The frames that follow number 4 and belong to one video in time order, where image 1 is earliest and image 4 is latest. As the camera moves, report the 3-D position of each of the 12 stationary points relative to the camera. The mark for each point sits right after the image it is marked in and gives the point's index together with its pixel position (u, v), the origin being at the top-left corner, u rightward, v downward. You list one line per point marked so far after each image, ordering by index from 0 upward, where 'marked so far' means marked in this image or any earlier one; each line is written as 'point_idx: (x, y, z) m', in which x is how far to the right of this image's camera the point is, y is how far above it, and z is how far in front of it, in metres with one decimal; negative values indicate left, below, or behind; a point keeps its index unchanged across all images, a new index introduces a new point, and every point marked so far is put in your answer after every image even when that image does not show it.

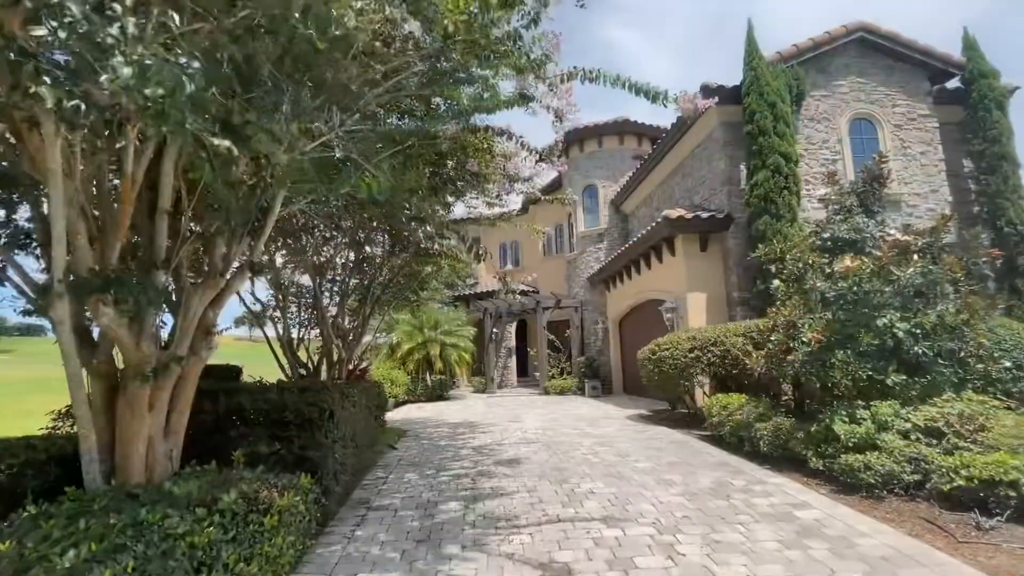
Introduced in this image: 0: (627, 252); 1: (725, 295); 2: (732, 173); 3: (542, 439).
0: (+3.6, +1.1, +16.5) m
1: (+5.6, -0.2, +13.6) m
2: (+5.8, +3.0, +13.4) m
3: (+0.6, -2.9, +9.8) m
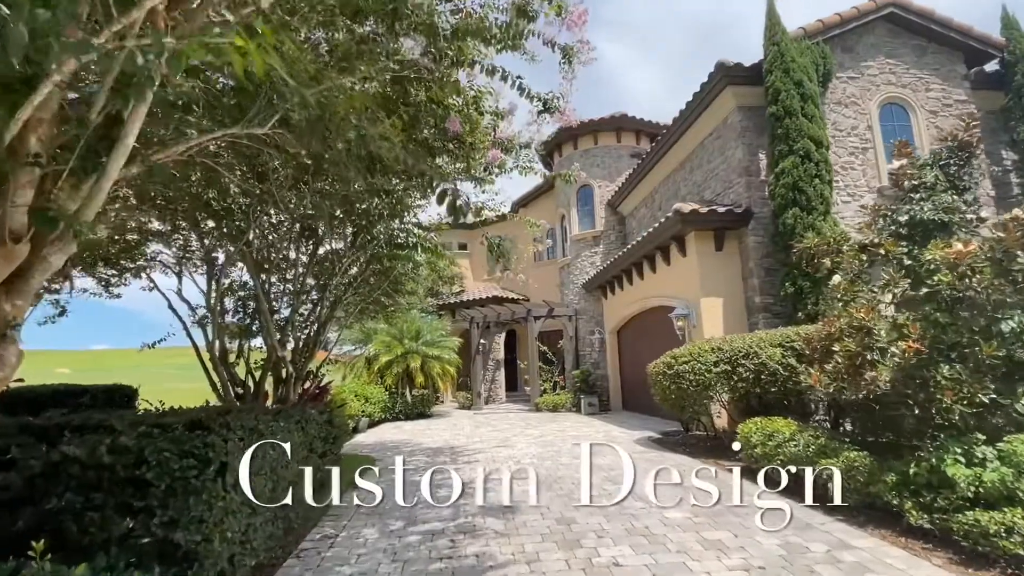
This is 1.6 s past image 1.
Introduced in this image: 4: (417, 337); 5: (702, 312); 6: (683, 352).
0: (+3.3, +1.0, +14.9) m
1: (+5.4, -0.3, +12.0) m
2: (+5.5, +2.9, +11.9) m
3: (+0.4, -2.9, +8.0) m
4: (-3.4, -1.8, +18.6) m
5: (+4.4, -0.6, +11.9) m
6: (+3.1, -1.2, +9.4) m
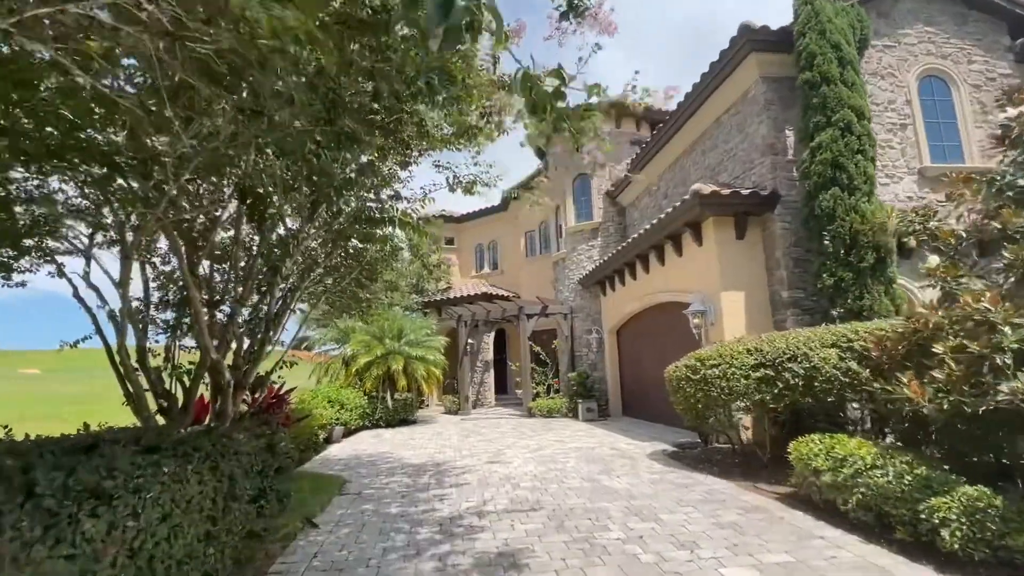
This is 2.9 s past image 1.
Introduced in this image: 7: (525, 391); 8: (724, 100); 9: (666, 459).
0: (+3.2, +1.1, +13.4) m
1: (+5.3, -0.1, +10.6) m
2: (+5.4, +3.0, +10.5) m
3: (+0.4, -2.7, +6.5) m
4: (-3.7, -1.6, +17.0) m
5: (+4.3, -0.4, +10.5) m
6: (+3.1, -1.0, +8.0) m
7: (+0.5, -3.8, +18.9) m
8: (+4.9, +4.4, +11.9) m
9: (+2.8, -3.1, +9.2) m
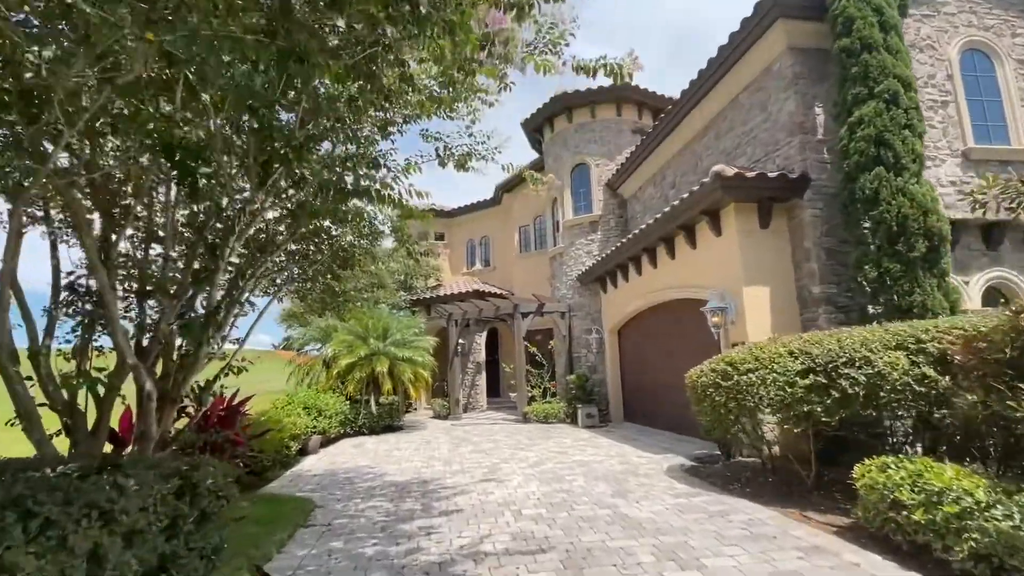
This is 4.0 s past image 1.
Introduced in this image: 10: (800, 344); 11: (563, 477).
0: (+3.1, +1.2, +12.3) m
1: (+5.2, 0.0, +9.5) m
2: (+5.4, +3.1, +9.4) m
3: (+0.4, -2.6, +5.3) m
4: (-3.9, -1.5, +15.7) m
5: (+4.2, -0.3, +9.4) m
6: (+3.1, -0.9, +6.8) m
7: (+0.3, -3.6, +17.7) m
8: (+4.9, +4.5, +10.8) m
9: (+2.7, -3.0, +8.1) m
10: (+3.6, -0.7, +6.4) m
11: (+0.8, -3.0, +8.1) m
